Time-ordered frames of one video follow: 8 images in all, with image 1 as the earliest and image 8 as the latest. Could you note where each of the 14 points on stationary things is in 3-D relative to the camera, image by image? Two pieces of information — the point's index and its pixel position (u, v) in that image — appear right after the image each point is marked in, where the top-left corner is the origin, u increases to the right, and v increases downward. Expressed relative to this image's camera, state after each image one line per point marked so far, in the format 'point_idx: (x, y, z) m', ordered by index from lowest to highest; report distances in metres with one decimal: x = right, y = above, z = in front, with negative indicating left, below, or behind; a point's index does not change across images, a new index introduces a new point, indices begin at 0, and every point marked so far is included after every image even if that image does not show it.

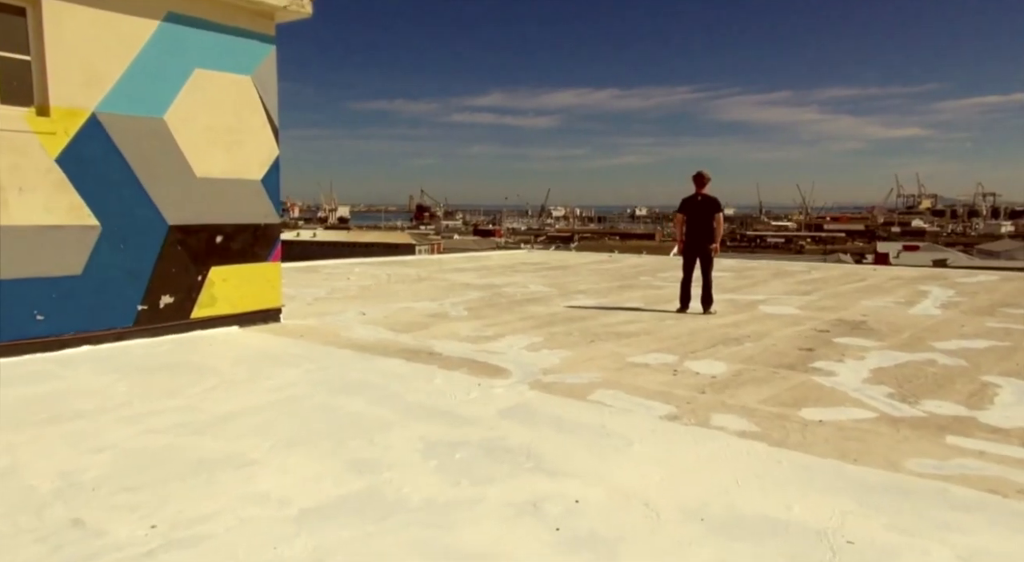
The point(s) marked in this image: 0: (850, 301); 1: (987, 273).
0: (+3.0, -0.2, +6.6) m
1: (+5.4, +0.1, +8.7) m
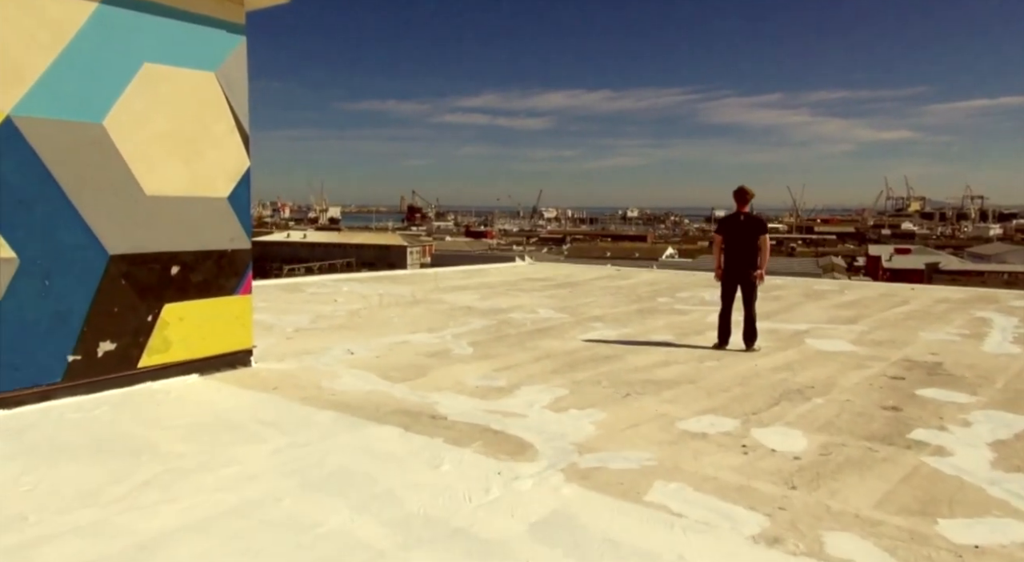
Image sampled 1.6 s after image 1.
0: (+3.0, -0.4, +5.8) m
1: (+5.5, -0.1, +7.9) m
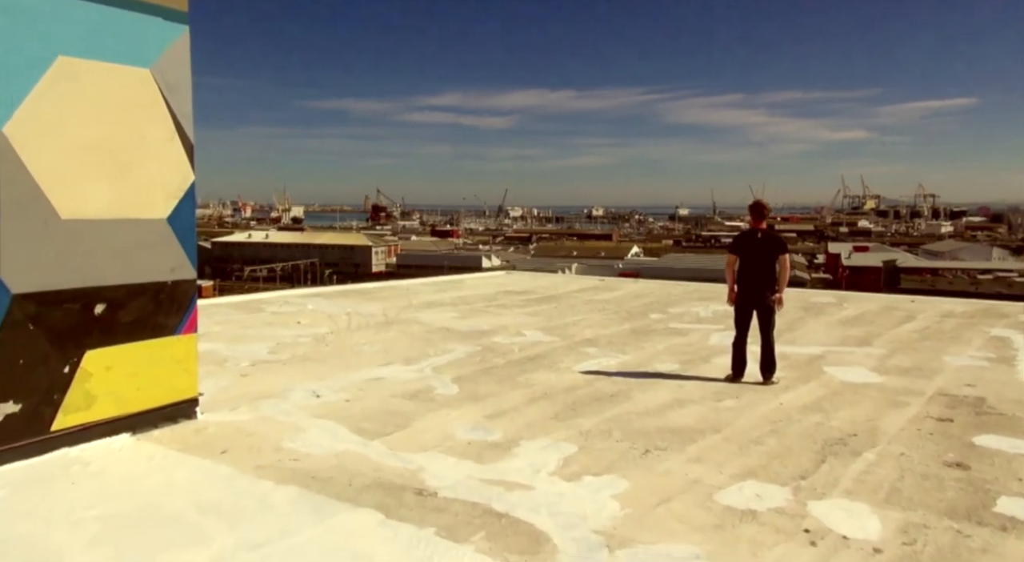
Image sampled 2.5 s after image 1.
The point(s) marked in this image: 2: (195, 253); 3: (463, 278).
0: (+2.9, -0.6, +5.3) m
1: (+5.3, -0.3, +7.5) m
2: (-1.5, +0.1, +3.6) m
3: (-0.6, 0.0, +9.4) m
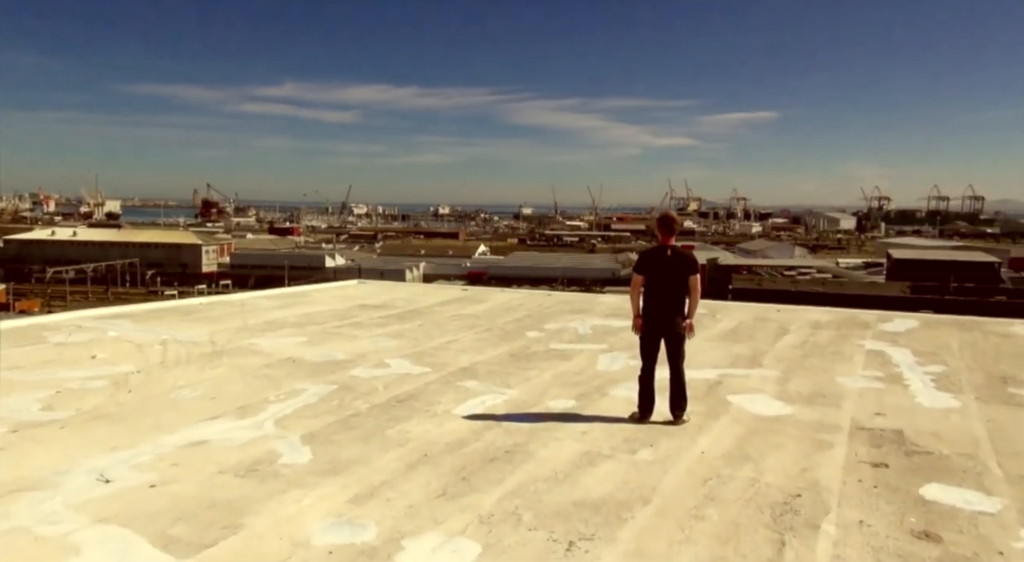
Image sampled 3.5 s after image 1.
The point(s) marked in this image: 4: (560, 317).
0: (+2.1, -0.7, +5.0) m
1: (+3.9, -0.4, +7.6) m
2: (-1.9, 0.0, +2.4) m
3: (-2.2, -0.1, +8.2) m
4: (+0.5, -0.3, +7.1) m
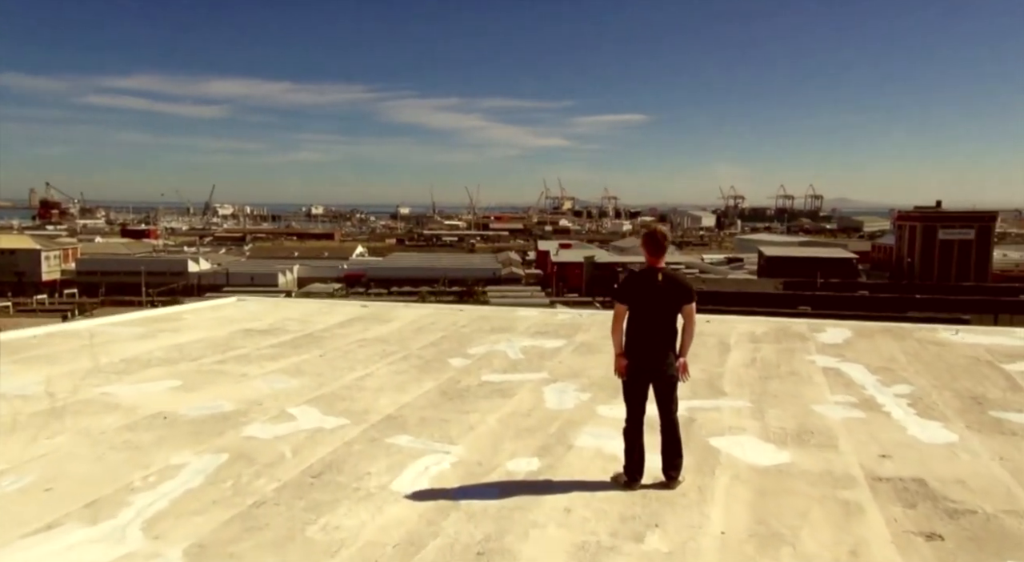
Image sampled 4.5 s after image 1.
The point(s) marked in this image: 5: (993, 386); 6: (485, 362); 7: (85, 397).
0: (+1.7, -0.8, +4.4) m
1: (+3.1, -0.4, +7.3) m
2: (-1.8, -0.2, +1.2) m
3: (-3.1, -0.3, +6.9) m
4: (-0.3, -0.5, +6.3) m
5: (+3.3, -0.7, +5.2) m
6: (-0.2, -0.6, +5.5) m
7: (-2.3, -0.6, +4.1) m
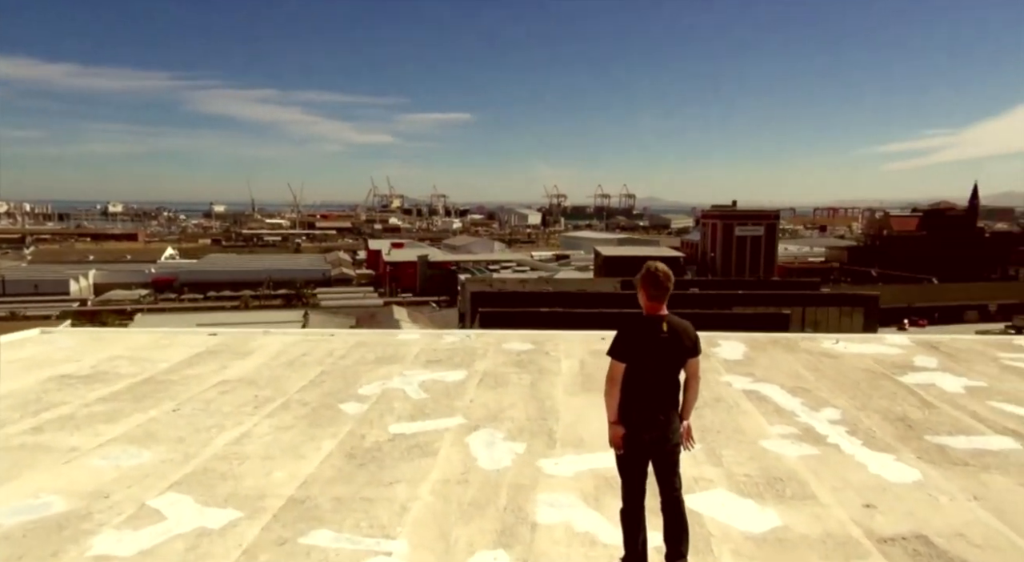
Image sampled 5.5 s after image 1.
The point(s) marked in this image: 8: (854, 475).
0: (+1.3, -0.9, +4.0) m
1: (+2.0, -0.5, +7.2) m
2: (-1.4, -0.4, +0.1) m
3: (-3.9, -0.5, +5.4) m
4: (-1.0, -0.7, +5.4) m
5: (+2.7, -0.8, +5.2) m
6: (-0.8, -0.8, +4.6) m
7: (-2.6, -0.9, +2.8) m
8: (+1.7, -1.0, +3.8) m
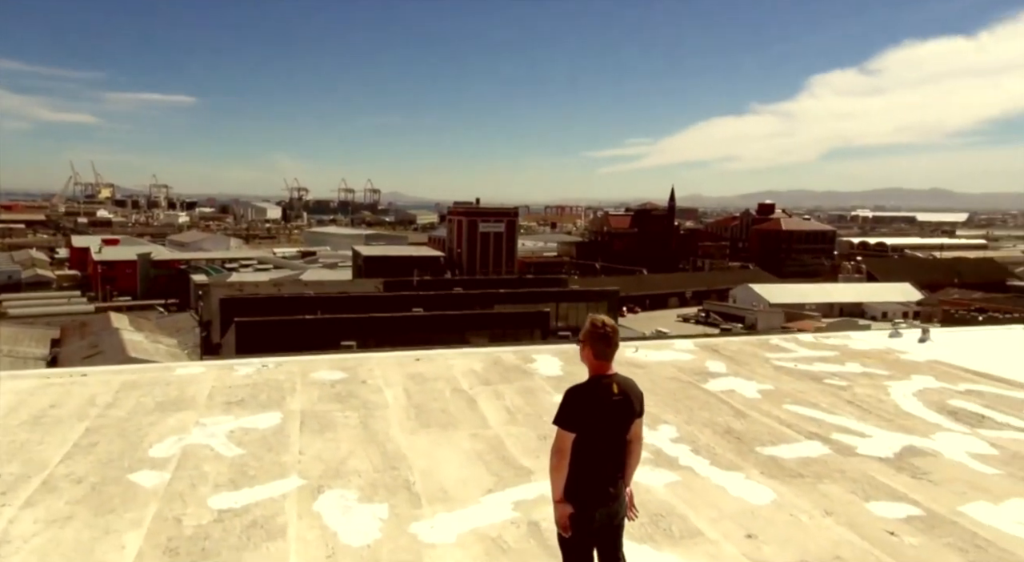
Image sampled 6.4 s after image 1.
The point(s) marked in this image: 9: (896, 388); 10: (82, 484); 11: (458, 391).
0: (+0.6, -1.1, +3.9) m
1: (+0.2, -0.7, +7.1) m
2: (-0.6, -0.6, -0.7) m
3: (-4.8, -0.8, +3.5) m
4: (-2.1, -0.8, +4.4) m
5: (+1.5, -1.0, +5.5) m
6: (-1.6, -1.0, +3.8) m
7: (-2.7, -1.1, +1.5) m
8: (+1.1, -1.1, +3.8) m
9: (+3.3, -0.9, +6.5) m
10: (-2.2, -0.9, +3.8) m
11: (-0.4, -0.8, +5.7) m
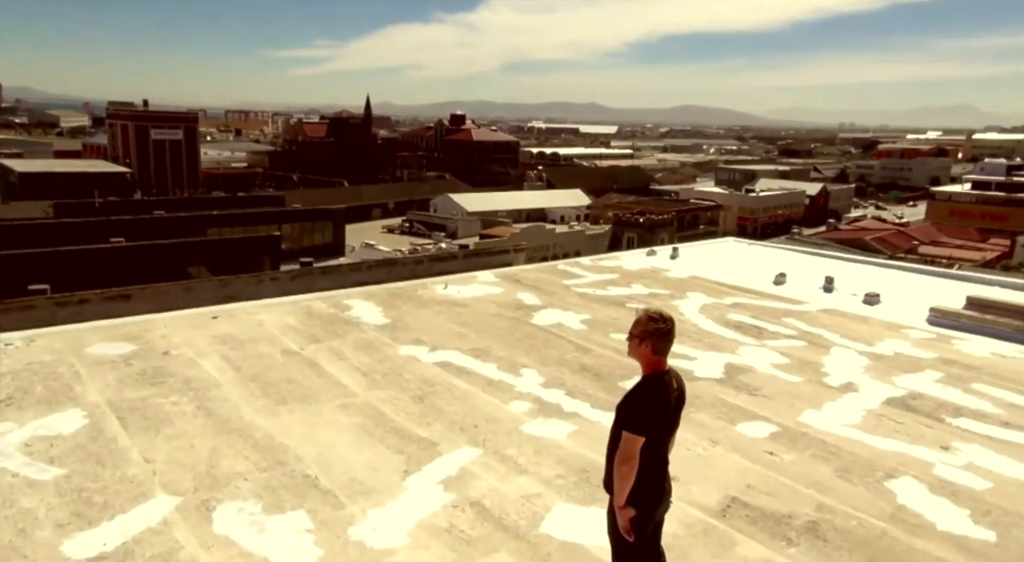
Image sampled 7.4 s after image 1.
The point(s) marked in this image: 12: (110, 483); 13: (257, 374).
0: (+0.2, -0.8, +3.9) m
1: (-1.5, -0.1, +6.6) m
2: (+0.8, -1.0, -0.9) m
3: (-4.7, -1.0, +1.4) m
4: (-2.5, -0.7, +3.3) m
5: (+0.4, -0.5, +5.6) m
6: (-1.8, -0.9, +2.9) m
7: (-1.9, -1.3, +0.4) m
8: (+0.6, -0.9, +3.9) m
9: (+1.6, -0.2, +7.2) m
10: (-2.4, -0.9, +2.7) m
11: (-1.5, -0.5, +5.1) m
12: (-1.8, -0.8, +3.3) m
13: (-1.6, -0.6, +4.7) m
